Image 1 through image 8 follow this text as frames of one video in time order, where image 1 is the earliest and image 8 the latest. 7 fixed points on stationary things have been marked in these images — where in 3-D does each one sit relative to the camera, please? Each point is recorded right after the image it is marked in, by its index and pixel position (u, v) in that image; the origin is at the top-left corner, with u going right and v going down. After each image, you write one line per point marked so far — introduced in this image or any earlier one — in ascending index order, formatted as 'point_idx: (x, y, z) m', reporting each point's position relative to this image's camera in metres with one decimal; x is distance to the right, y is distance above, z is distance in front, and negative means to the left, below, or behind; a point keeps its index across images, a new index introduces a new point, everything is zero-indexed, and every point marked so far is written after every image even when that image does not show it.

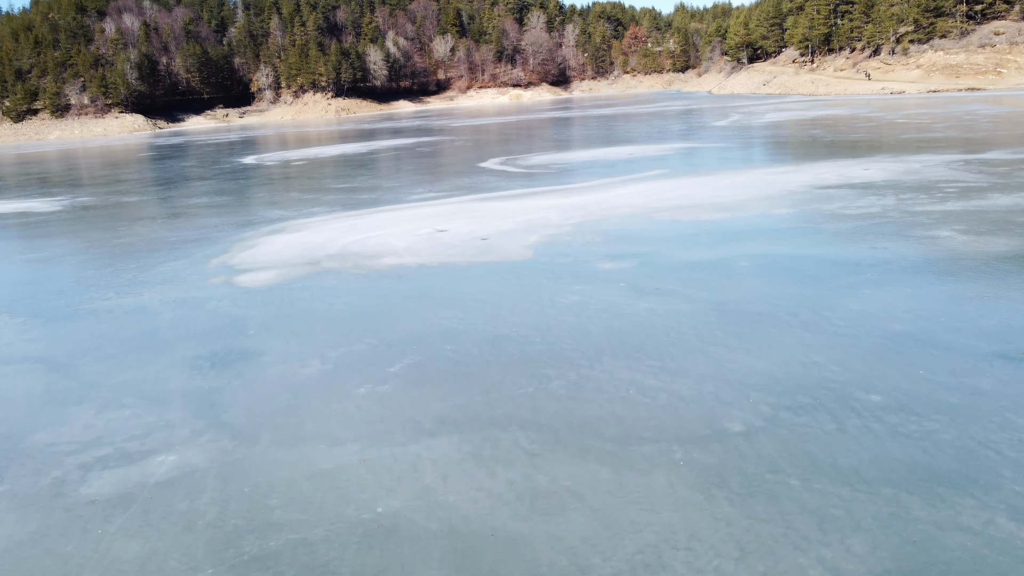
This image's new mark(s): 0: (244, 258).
0: (-3.3, +0.4, +11.7) m
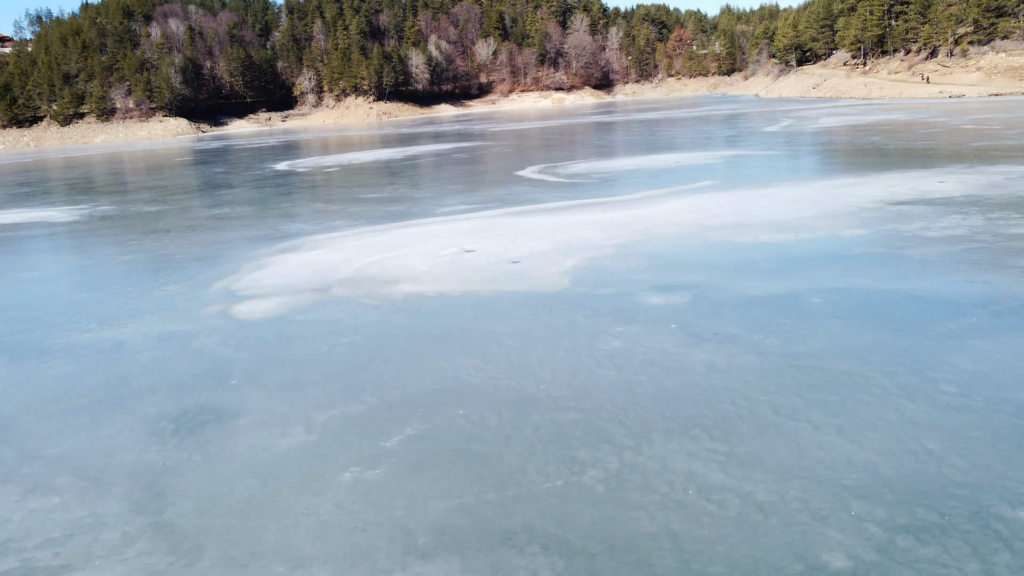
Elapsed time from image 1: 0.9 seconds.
0: (-2.9, +0.1, +10.6) m
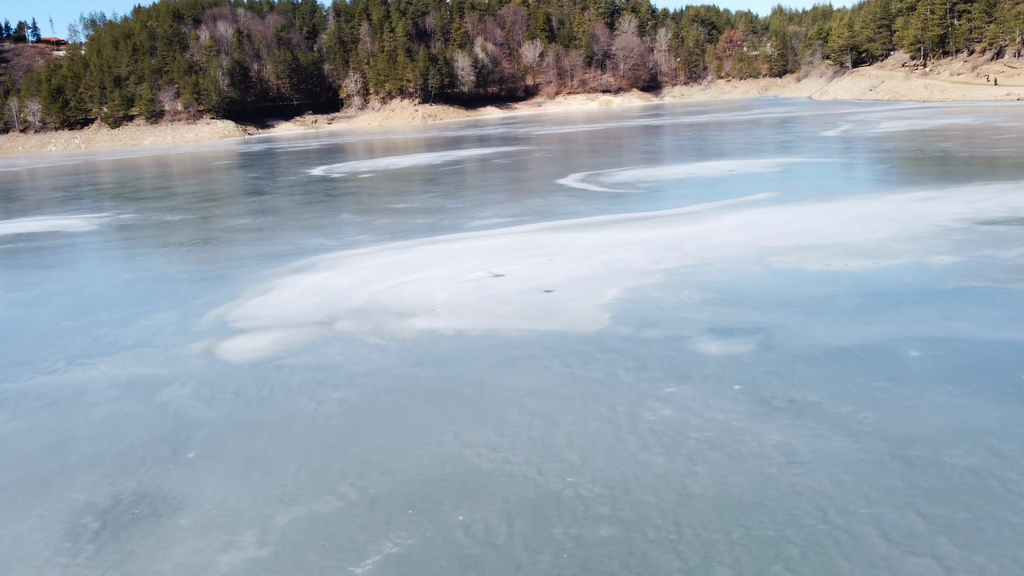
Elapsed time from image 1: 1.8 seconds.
0: (-2.6, -0.2, +9.4) m
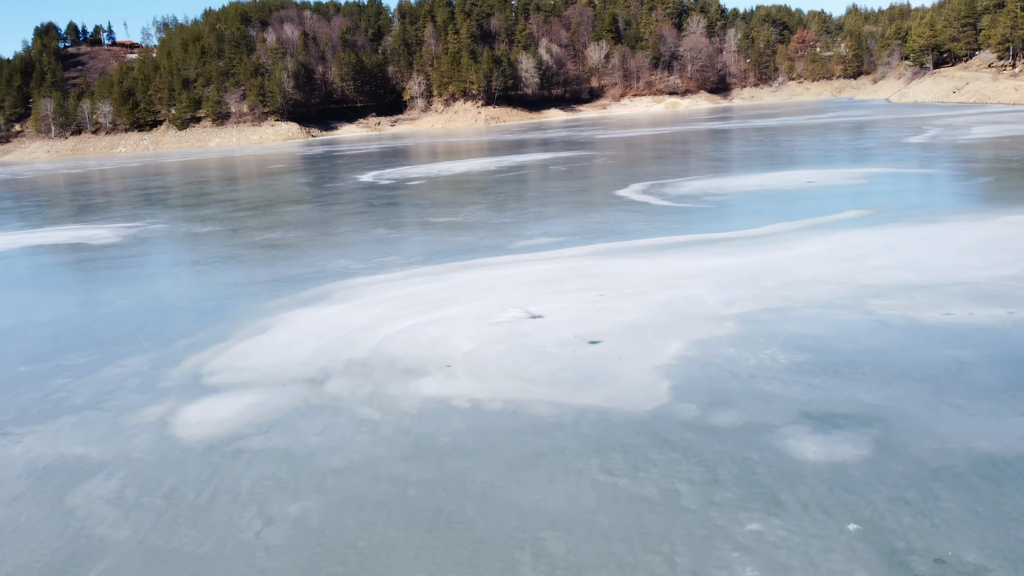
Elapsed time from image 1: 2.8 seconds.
0: (-2.3, -0.6, +7.8) m
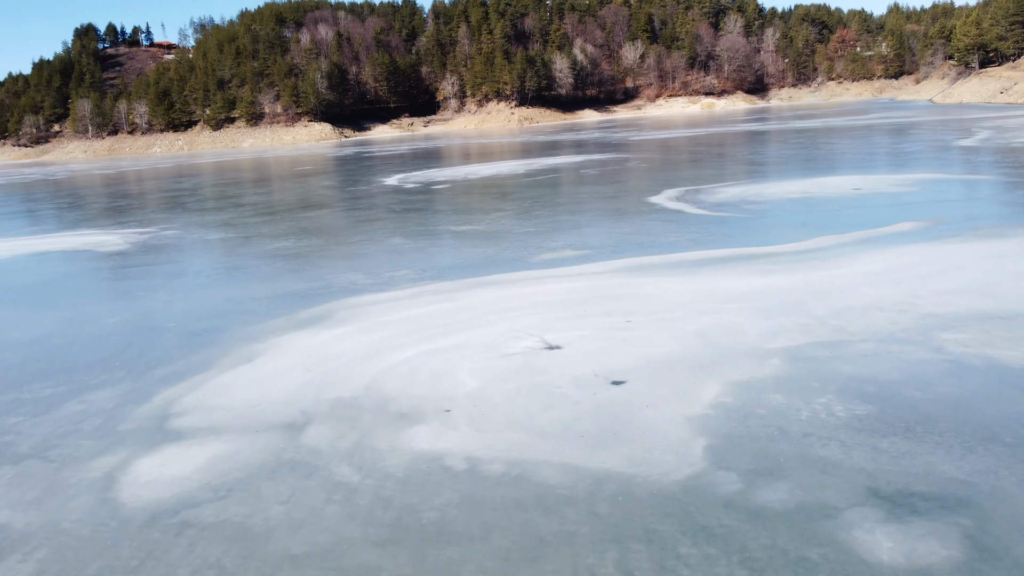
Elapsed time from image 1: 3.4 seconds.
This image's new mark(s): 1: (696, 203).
0: (-2.2, -0.8, +6.9) m
1: (+3.3, +1.5, +17.2) m
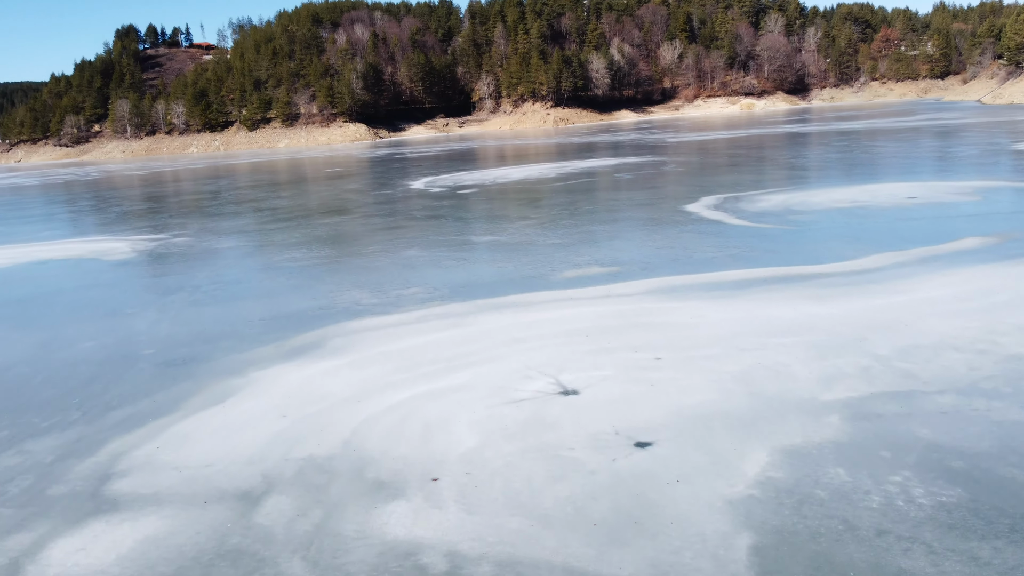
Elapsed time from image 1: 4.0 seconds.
0: (-2.1, -1.0, +6.0) m
1: (+3.7, +1.3, +16.0) m
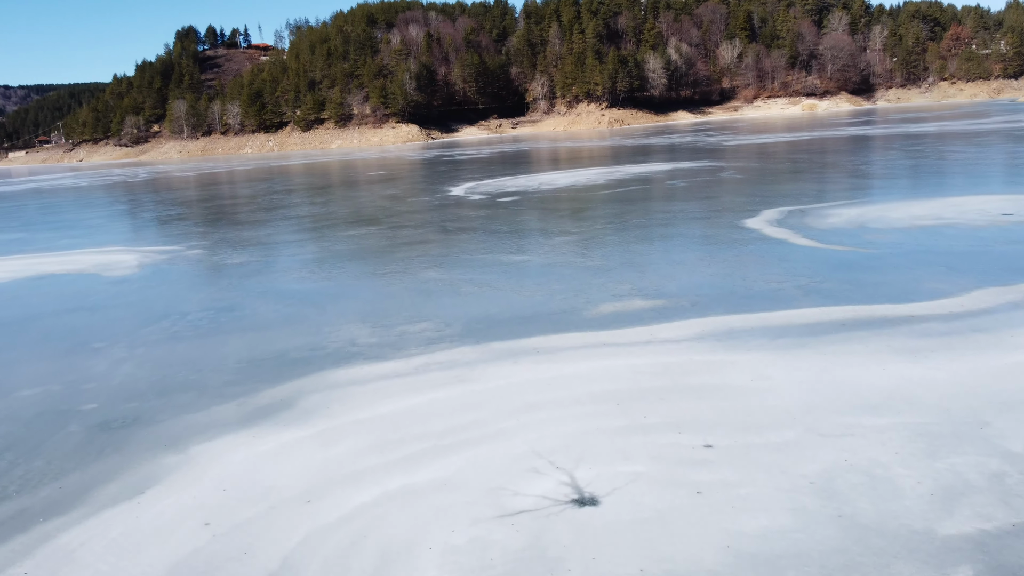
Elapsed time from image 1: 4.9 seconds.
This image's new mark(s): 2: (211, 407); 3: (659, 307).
0: (-2.2, -1.3, +4.4) m
1: (+4.2, +0.9, +14.1) m
2: (-2.2, -0.9, +7.0) m
3: (+1.4, -0.2, +9.2) m
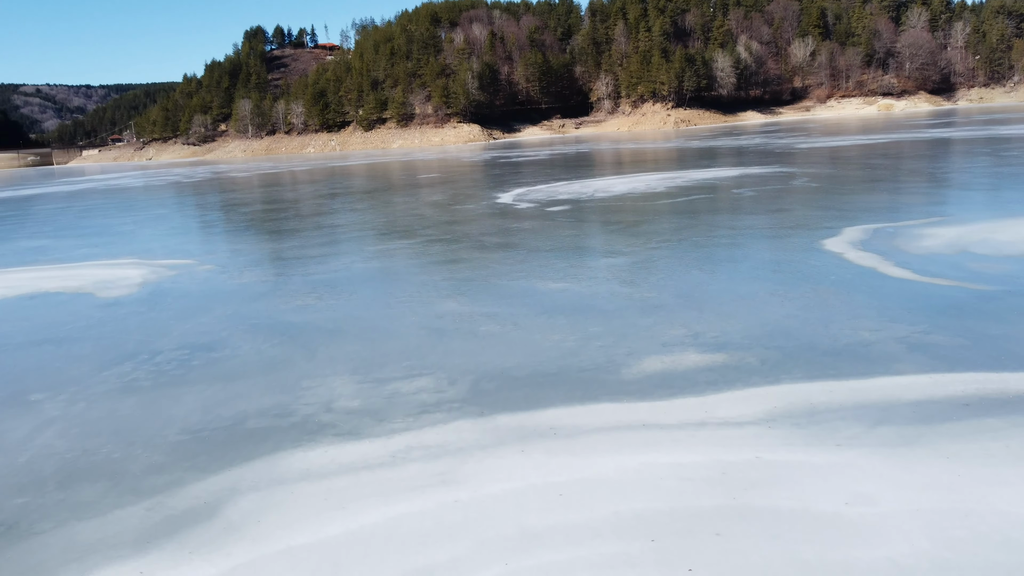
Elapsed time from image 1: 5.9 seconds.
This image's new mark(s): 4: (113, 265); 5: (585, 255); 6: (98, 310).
0: (-2.4, -1.6, +2.7) m
1: (+4.7, +0.4, +12.0) m
2: (-2.2, -1.2, +5.3) m
3: (+1.5, -0.6, +7.3) m
4: (-7.1, +0.4, +16.2) m
5: (+1.0, +0.5, +13.9) m
6: (-5.4, -0.3, +11.9) m
